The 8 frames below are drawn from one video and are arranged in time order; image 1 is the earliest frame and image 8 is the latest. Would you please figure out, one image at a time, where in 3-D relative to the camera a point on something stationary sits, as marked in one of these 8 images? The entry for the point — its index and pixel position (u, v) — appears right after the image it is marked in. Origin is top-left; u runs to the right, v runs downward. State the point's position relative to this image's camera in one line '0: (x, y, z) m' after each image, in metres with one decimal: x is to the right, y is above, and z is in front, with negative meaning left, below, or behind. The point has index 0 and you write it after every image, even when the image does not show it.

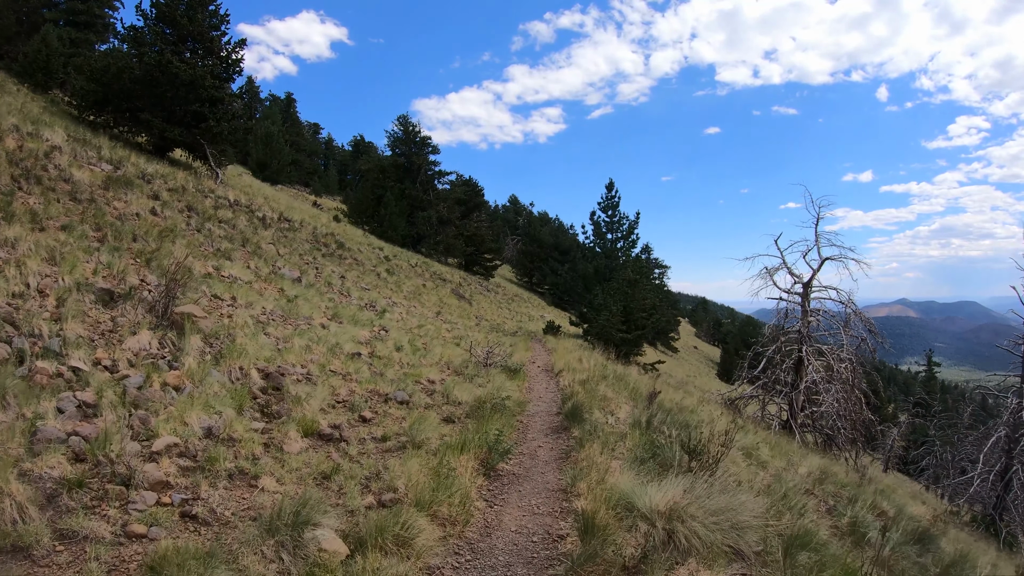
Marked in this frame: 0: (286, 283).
0: (-7.7, +0.2, +15.6) m
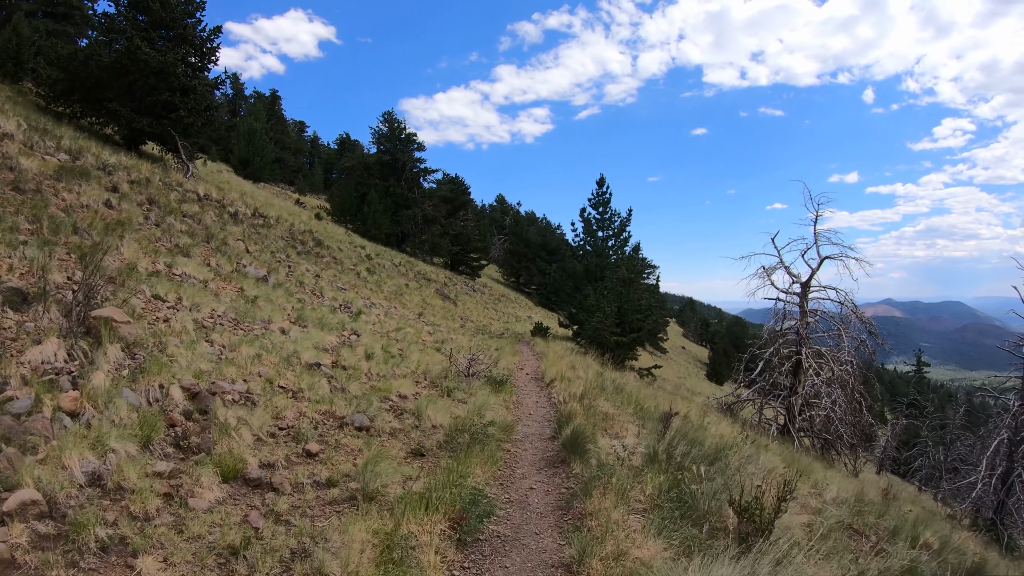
0: (-8.1, +0.2, +14.1) m
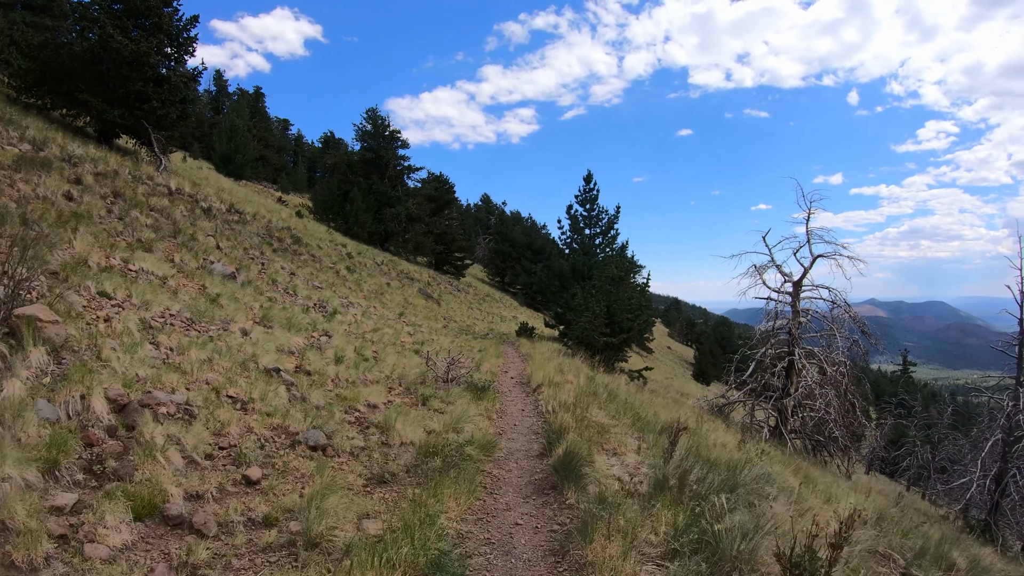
0: (-8.6, +0.3, +13.1) m
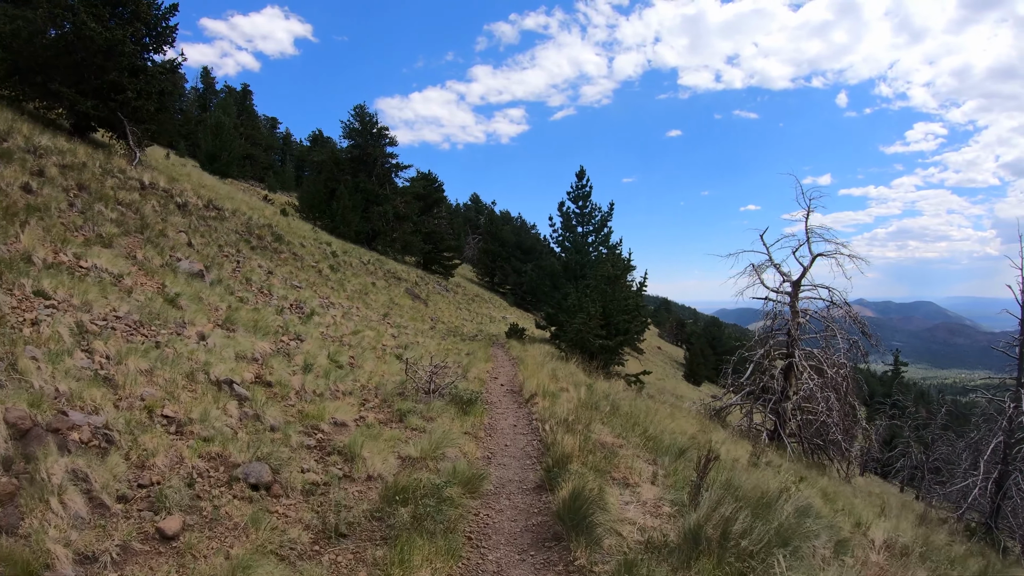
0: (-8.8, +0.3, +12.0) m
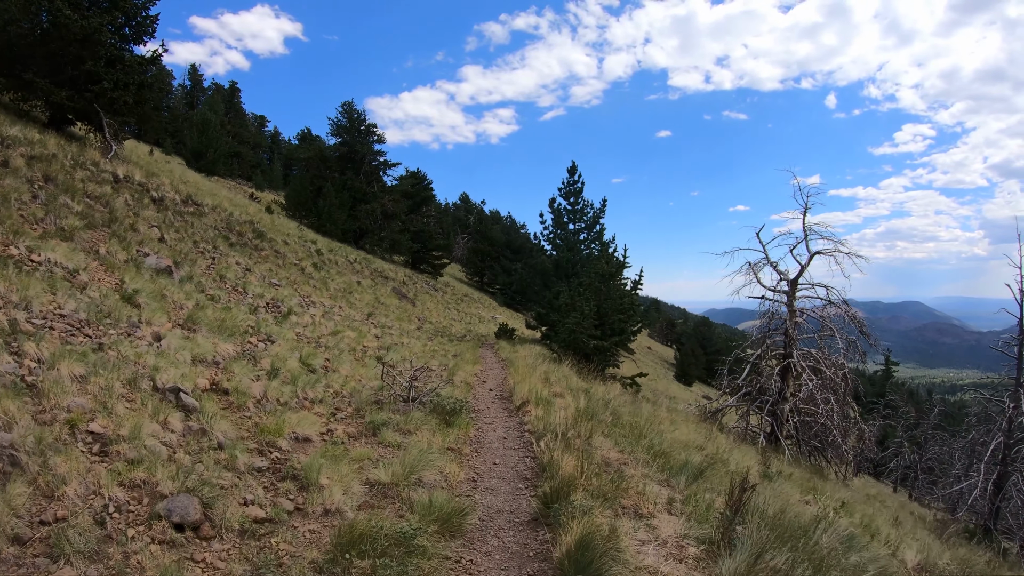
0: (-9.1, +0.3, +11.1) m
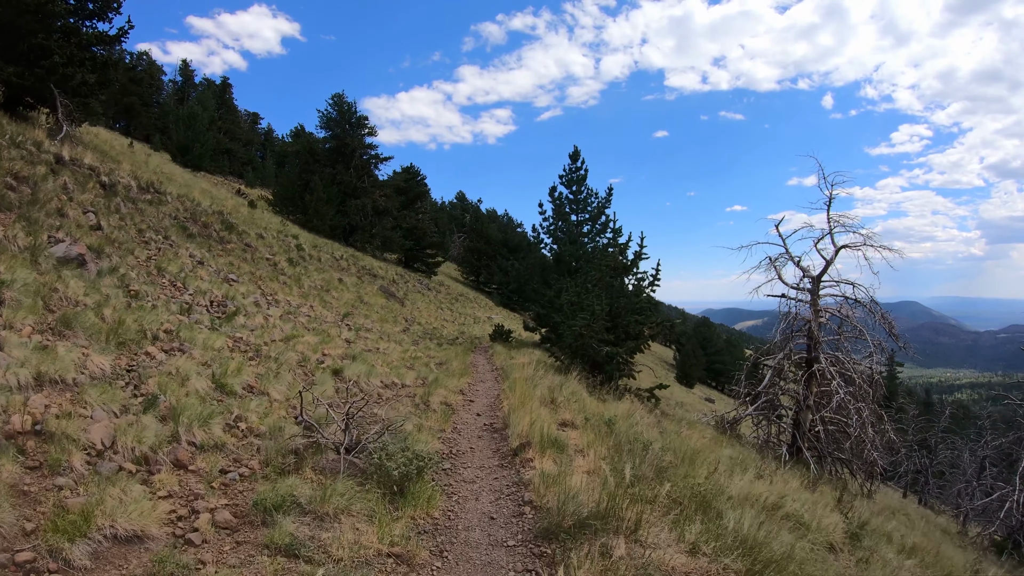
0: (-9.2, +0.5, +9.0) m
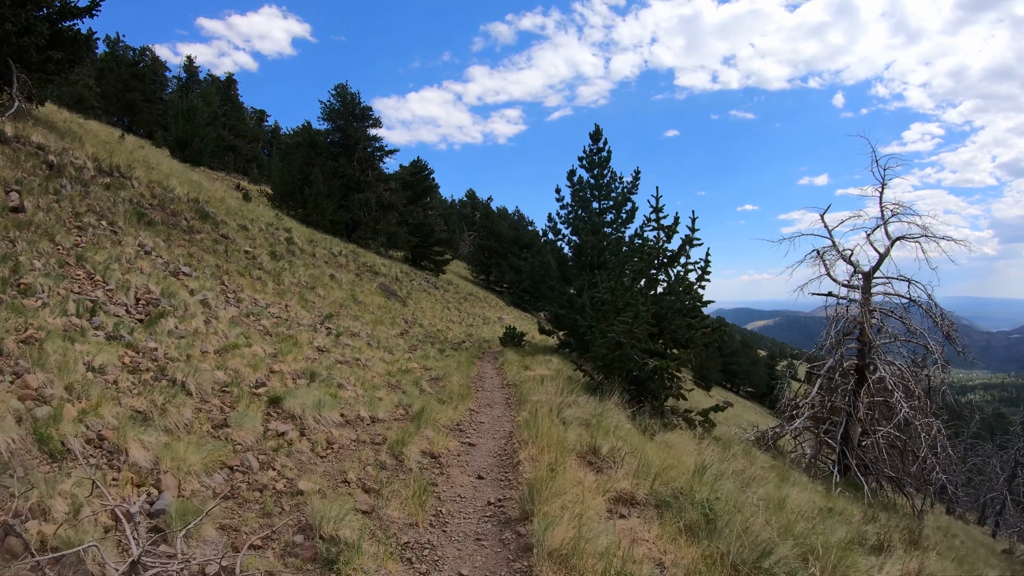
0: (-8.9, +0.6, +6.8) m
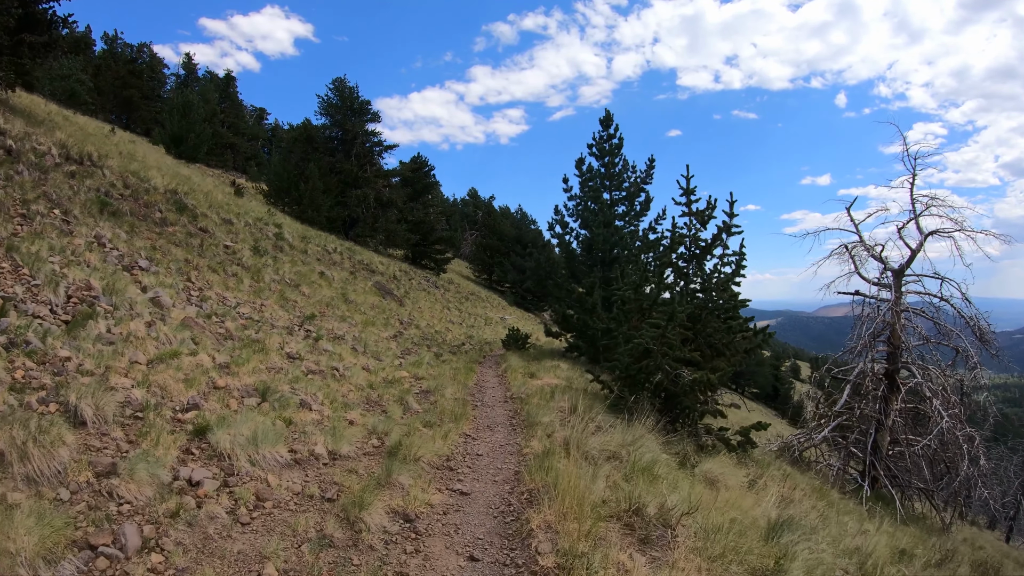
0: (-8.8, +0.6, +5.5) m
